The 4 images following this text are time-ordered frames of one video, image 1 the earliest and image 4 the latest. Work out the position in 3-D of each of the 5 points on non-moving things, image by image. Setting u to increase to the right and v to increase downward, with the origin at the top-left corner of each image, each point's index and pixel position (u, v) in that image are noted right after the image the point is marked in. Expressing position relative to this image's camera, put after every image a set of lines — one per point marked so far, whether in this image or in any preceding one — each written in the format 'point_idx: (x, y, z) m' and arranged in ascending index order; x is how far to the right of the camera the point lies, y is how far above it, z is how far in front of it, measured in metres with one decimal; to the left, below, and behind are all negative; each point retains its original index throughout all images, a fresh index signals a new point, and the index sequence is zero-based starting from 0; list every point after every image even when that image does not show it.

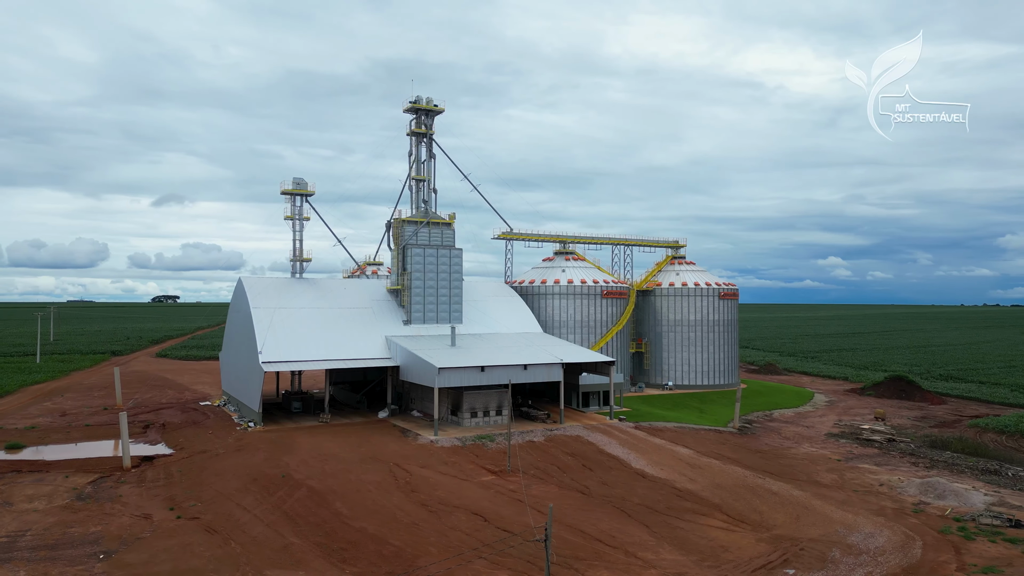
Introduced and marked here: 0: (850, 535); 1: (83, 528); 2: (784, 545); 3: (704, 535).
0: (+10.2, -7.5, +19.5) m
1: (-12.9, -7.2, +19.2) m
2: (+7.8, -7.4, +18.5) m
3: (+5.7, -7.4, +19.1) m
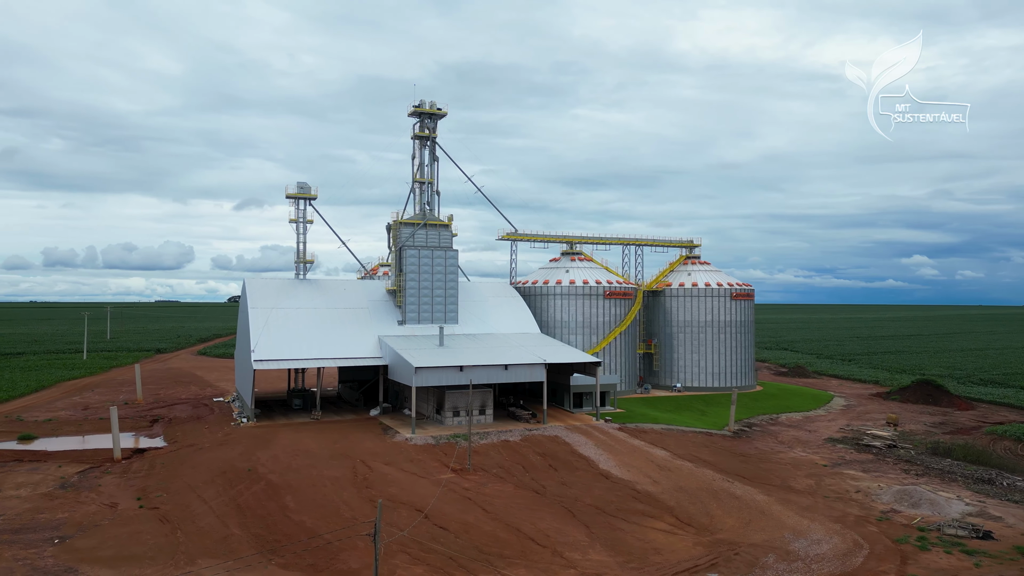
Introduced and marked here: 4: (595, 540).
0: (+8.4, -7.5, +19.0) m
1: (-14.8, -7.3, +20.4) m
2: (+5.9, -7.5, +18.2) m
3: (+3.8, -7.4, +18.9) m
4: (+2.4, -7.3, +18.5) m
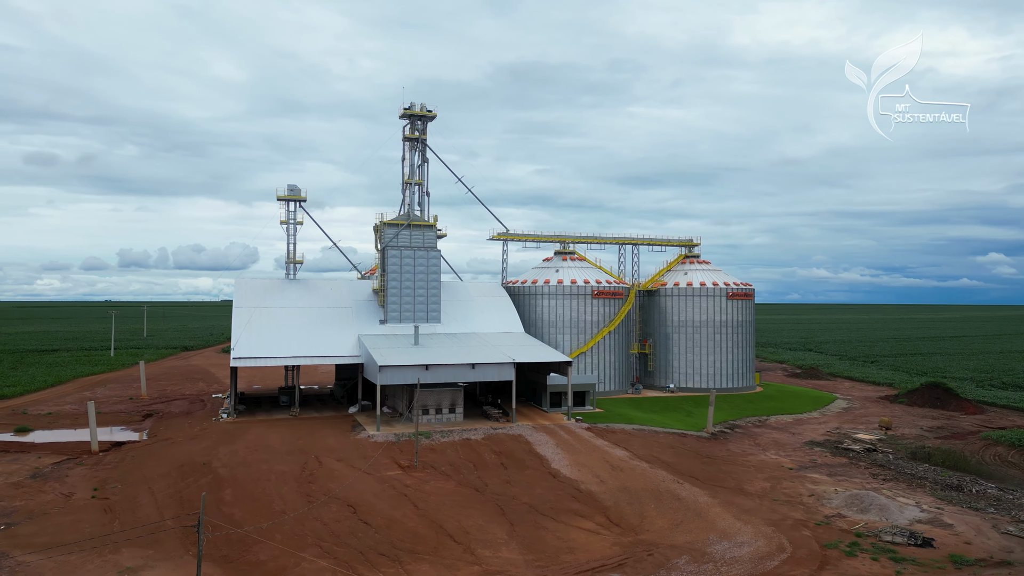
0: (+6.0, -7.6, +18.8) m
1: (-17.0, -7.3, +21.6) m
2: (+3.5, -7.5, +18.1) m
3: (+1.5, -7.4, +19.0) m
4: (0.0, -7.4, +18.7) m
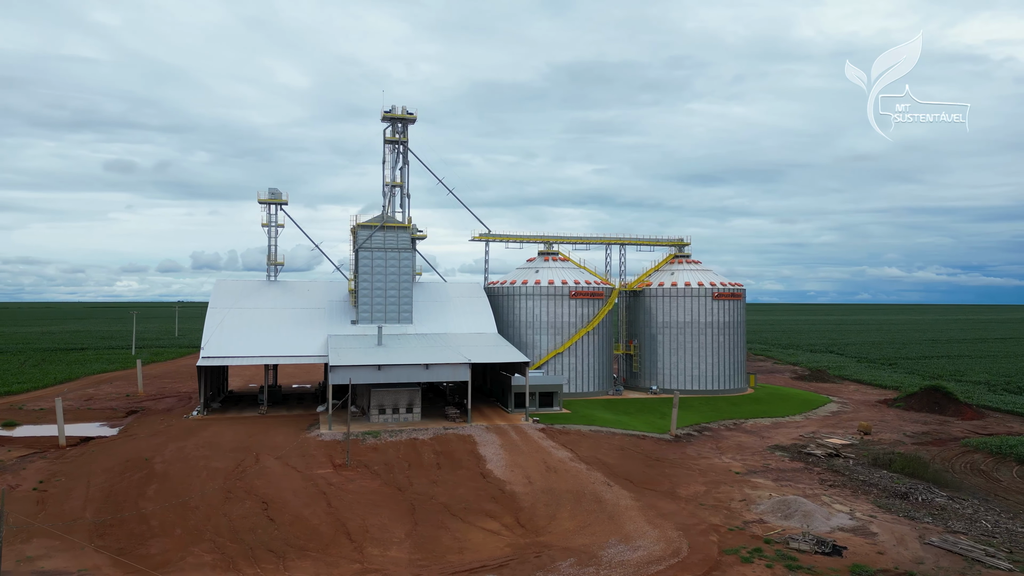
0: (+3.0, -7.6, +18.8) m
1: (-19.9, -7.4, +22.8) m
2: (+0.4, -7.6, +18.2) m
3: (-1.6, -7.5, +19.3) m
4: (-3.1, -7.4, +19.0) m
